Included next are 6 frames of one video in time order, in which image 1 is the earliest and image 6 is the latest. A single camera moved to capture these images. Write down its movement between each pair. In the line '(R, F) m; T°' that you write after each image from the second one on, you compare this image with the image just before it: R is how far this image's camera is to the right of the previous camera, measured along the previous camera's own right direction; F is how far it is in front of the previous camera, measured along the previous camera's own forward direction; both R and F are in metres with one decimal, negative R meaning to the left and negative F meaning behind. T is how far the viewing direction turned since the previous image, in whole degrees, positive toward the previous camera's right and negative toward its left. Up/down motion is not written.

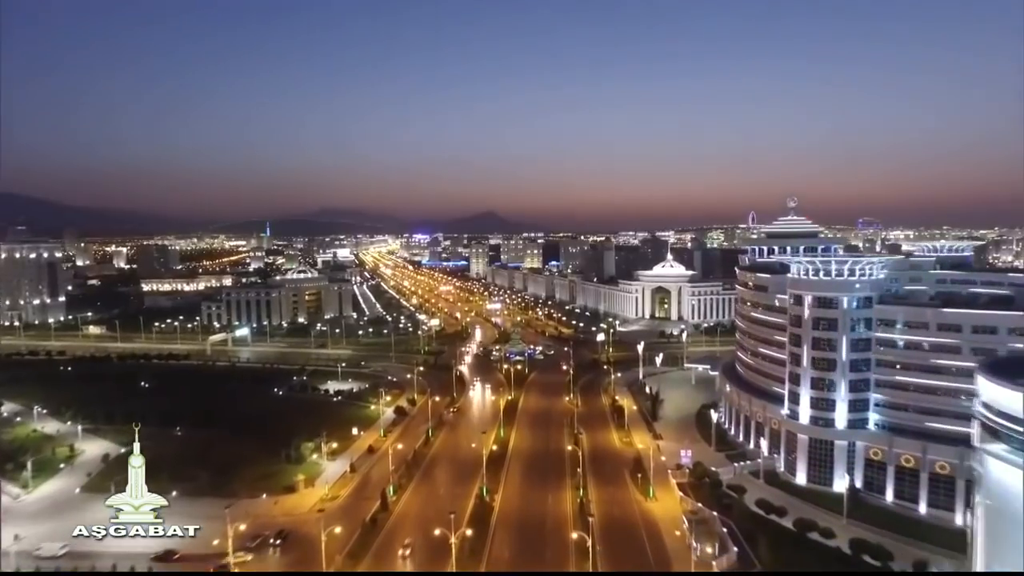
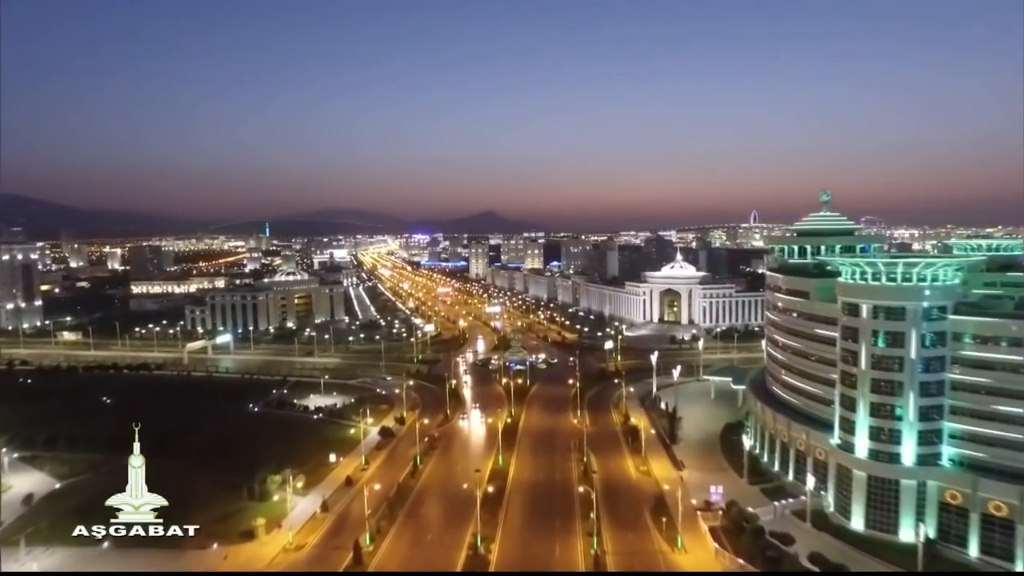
(+0.1, +4.5) m; 0°
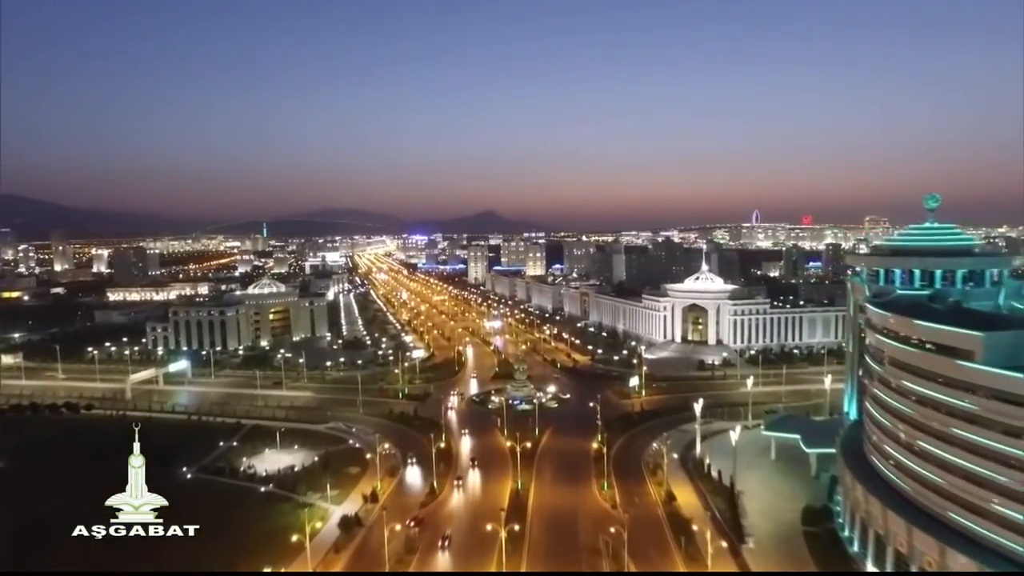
(-0.3, +9.5) m; 0°
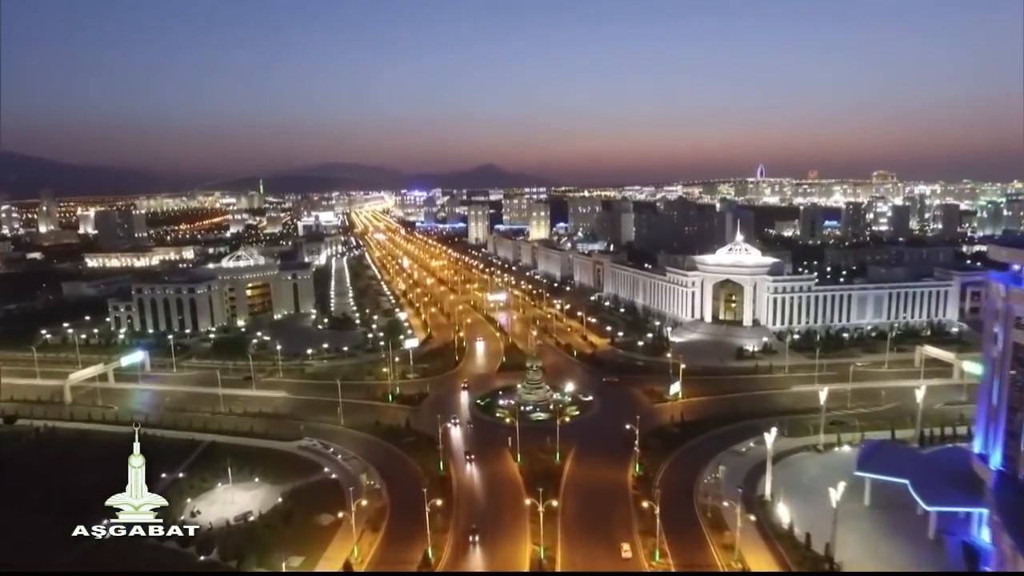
(-0.6, +8.4) m; 0°
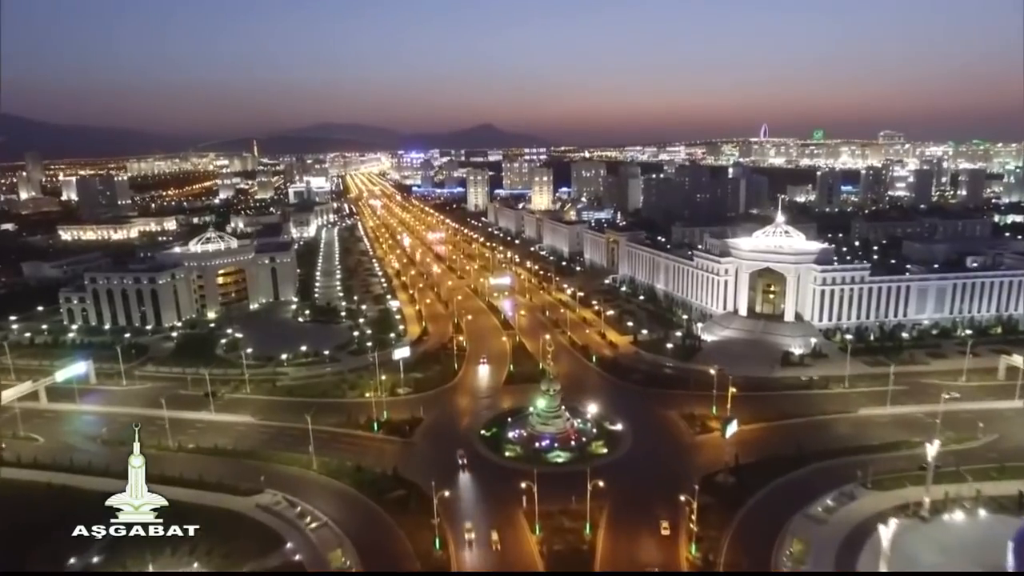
(-0.6, +7.8) m; 0°
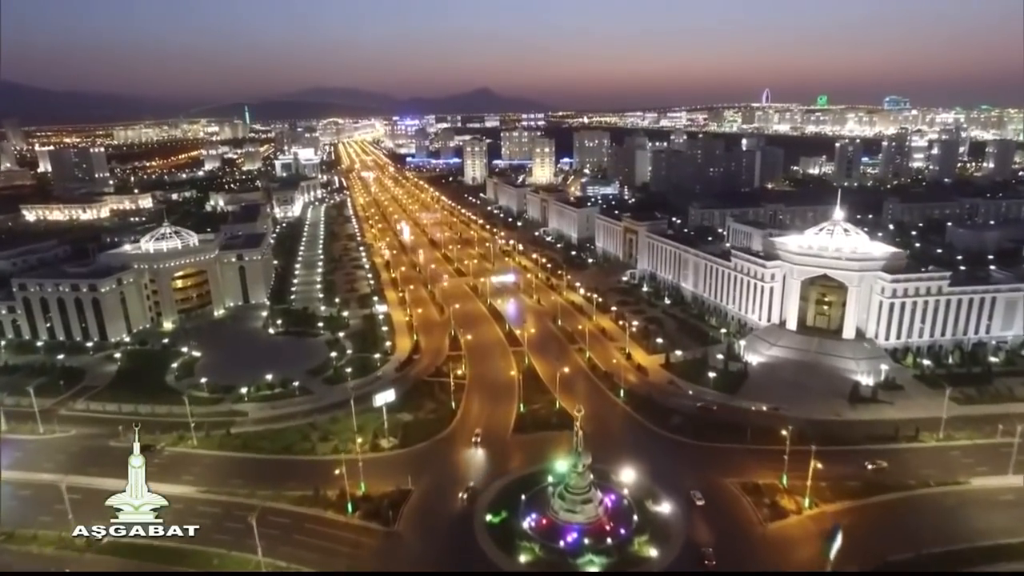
(-0.7, +8.4) m; 0°
